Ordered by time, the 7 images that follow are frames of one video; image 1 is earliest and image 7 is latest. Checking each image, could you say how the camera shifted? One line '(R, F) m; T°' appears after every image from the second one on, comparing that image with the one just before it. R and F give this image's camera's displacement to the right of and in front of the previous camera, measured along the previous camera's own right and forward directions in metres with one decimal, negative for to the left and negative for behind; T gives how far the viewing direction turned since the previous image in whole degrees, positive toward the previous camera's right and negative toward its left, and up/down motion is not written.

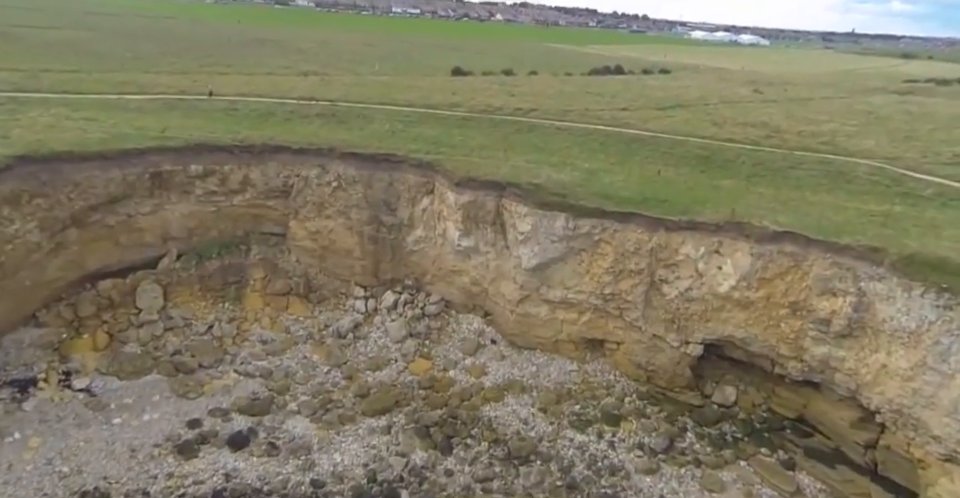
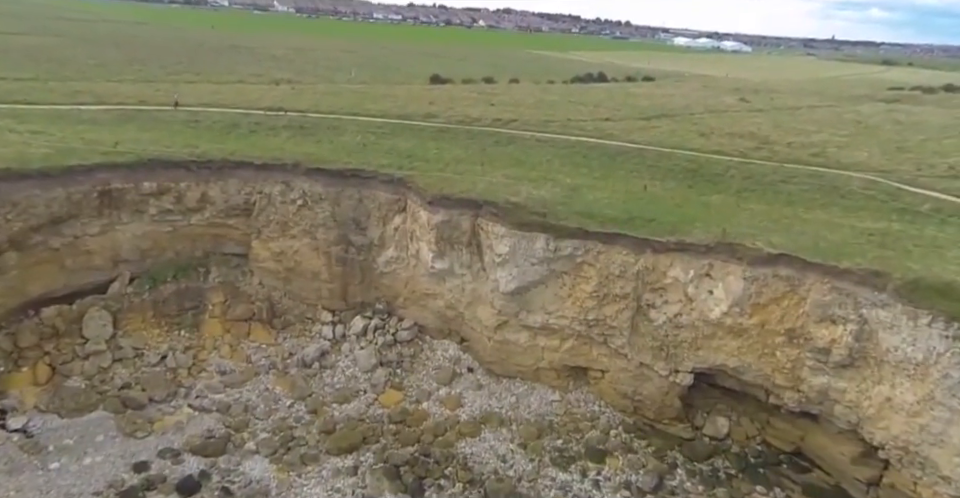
(+0.4, +1.5) m; +1°
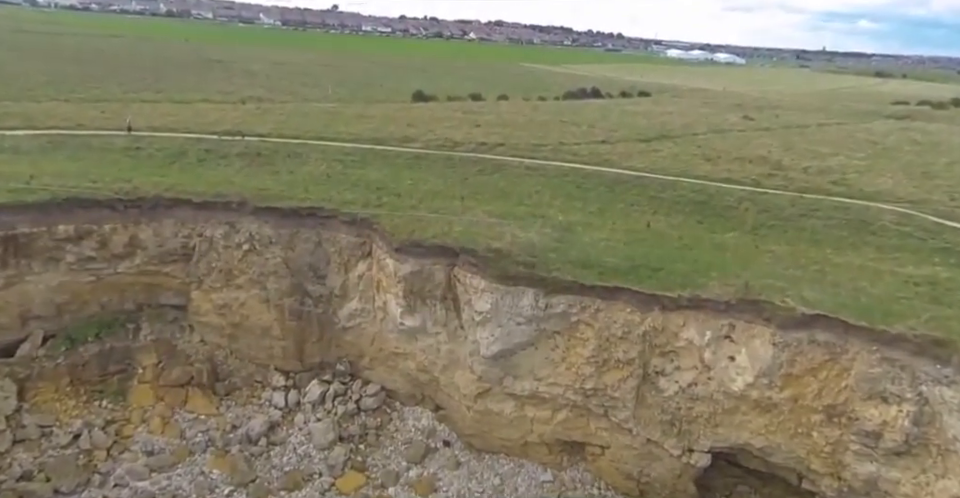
(+0.5, +3.3) m; +1°
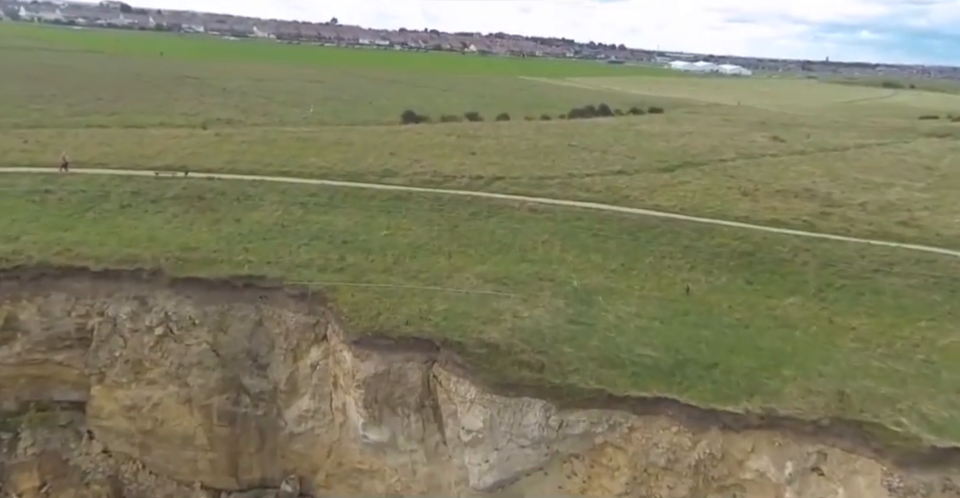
(+0.3, +4.8) m; 0°
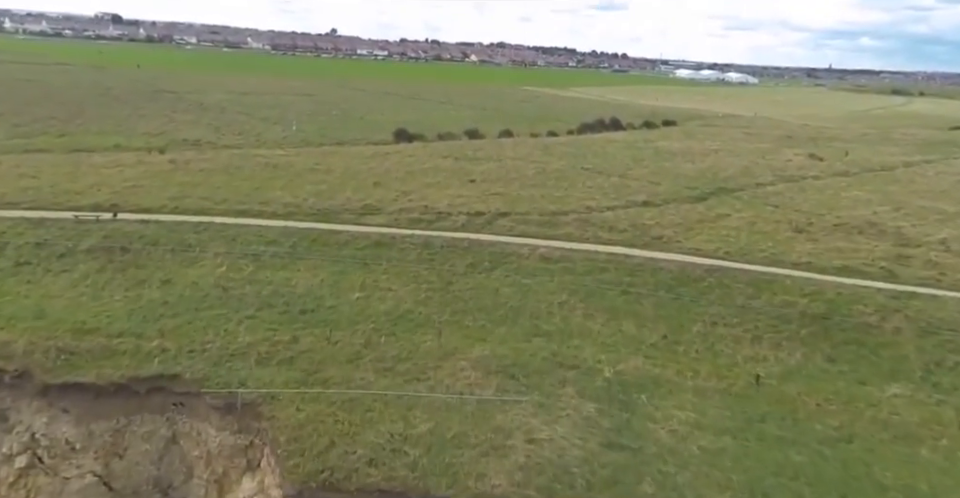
(+0.1, +4.3) m; 0°
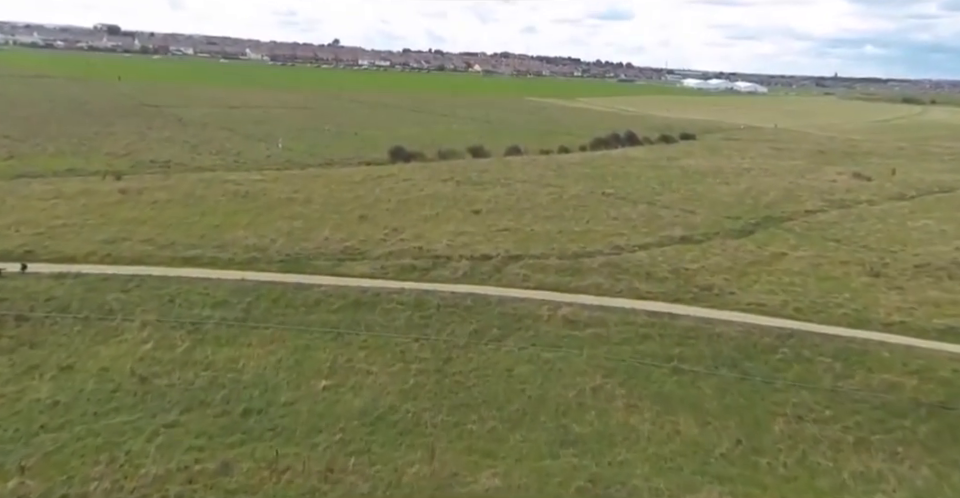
(-0.1, +3.8) m; 0°
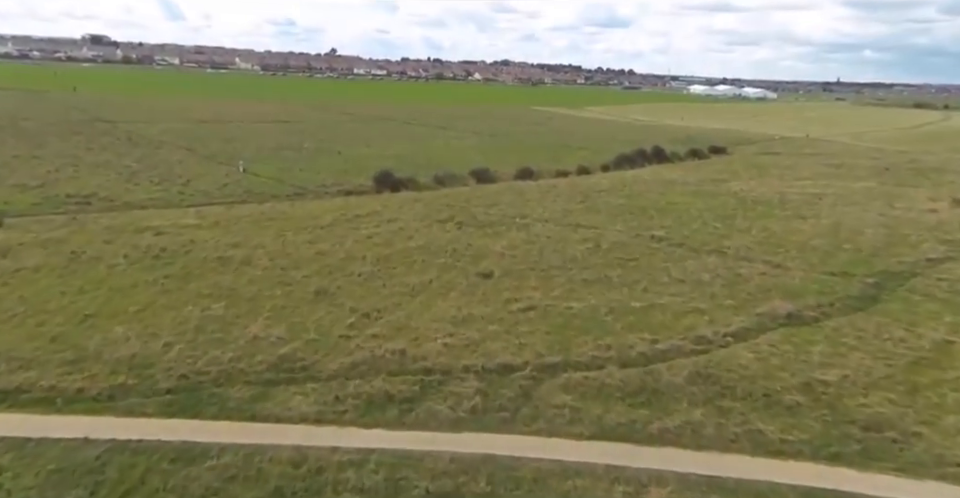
(-0.2, +6.2) m; 0°
